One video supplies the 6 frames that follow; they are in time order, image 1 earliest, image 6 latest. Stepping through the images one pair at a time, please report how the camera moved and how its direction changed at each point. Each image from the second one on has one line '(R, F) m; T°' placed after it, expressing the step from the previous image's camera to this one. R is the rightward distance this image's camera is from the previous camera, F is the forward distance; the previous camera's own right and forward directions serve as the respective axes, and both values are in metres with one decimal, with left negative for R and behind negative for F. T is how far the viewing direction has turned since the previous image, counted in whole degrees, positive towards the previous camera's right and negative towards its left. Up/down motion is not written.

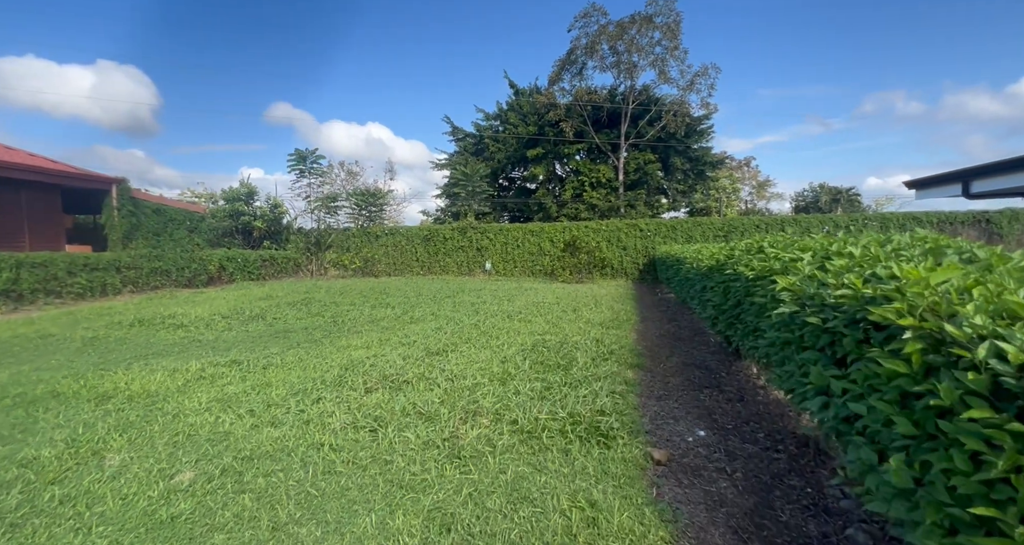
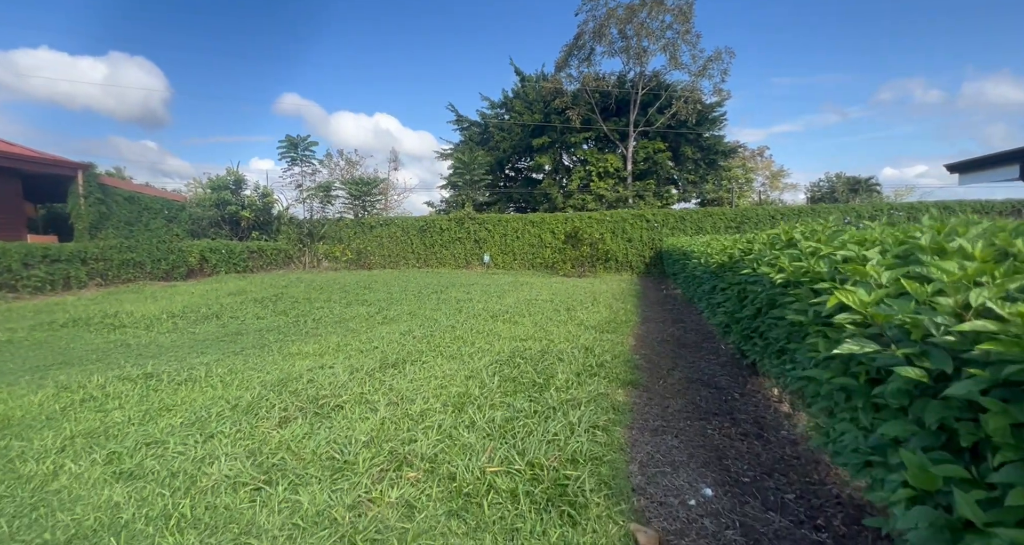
(+0.3, +0.8) m; -1°
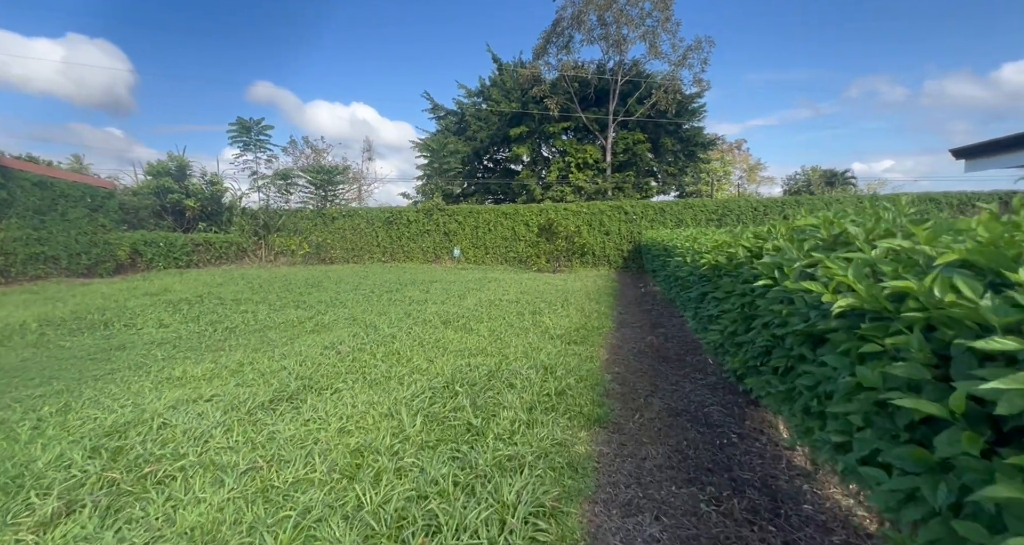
(+0.3, +0.9) m; +3°
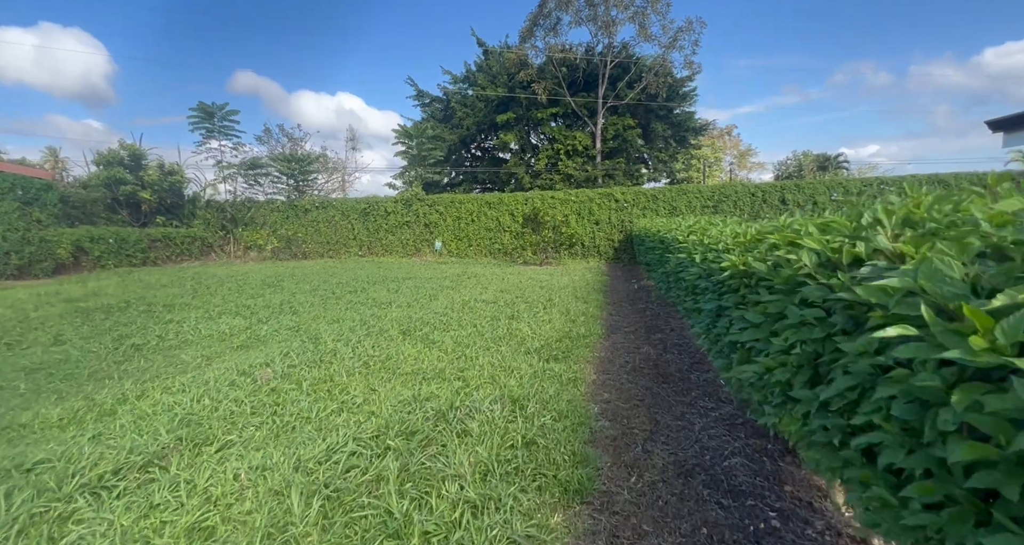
(+0.2, +0.8) m; +1°
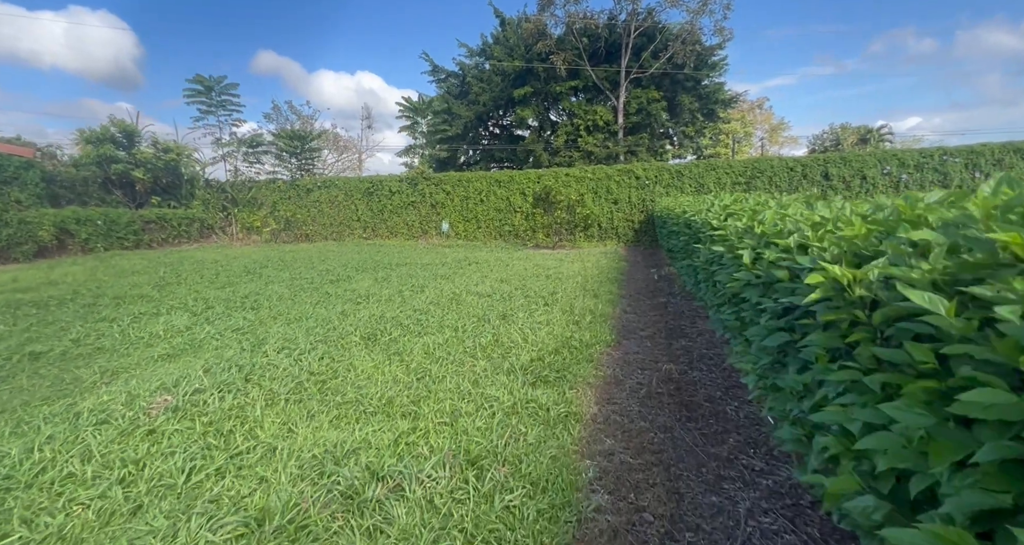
(+0.3, +0.9) m; -3°
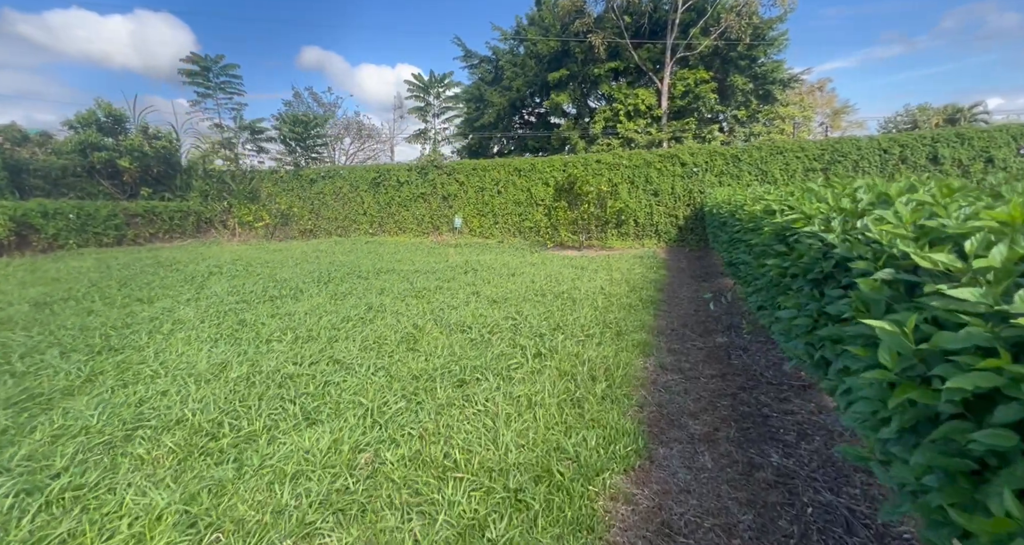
(+0.5, +1.8) m; -5°
